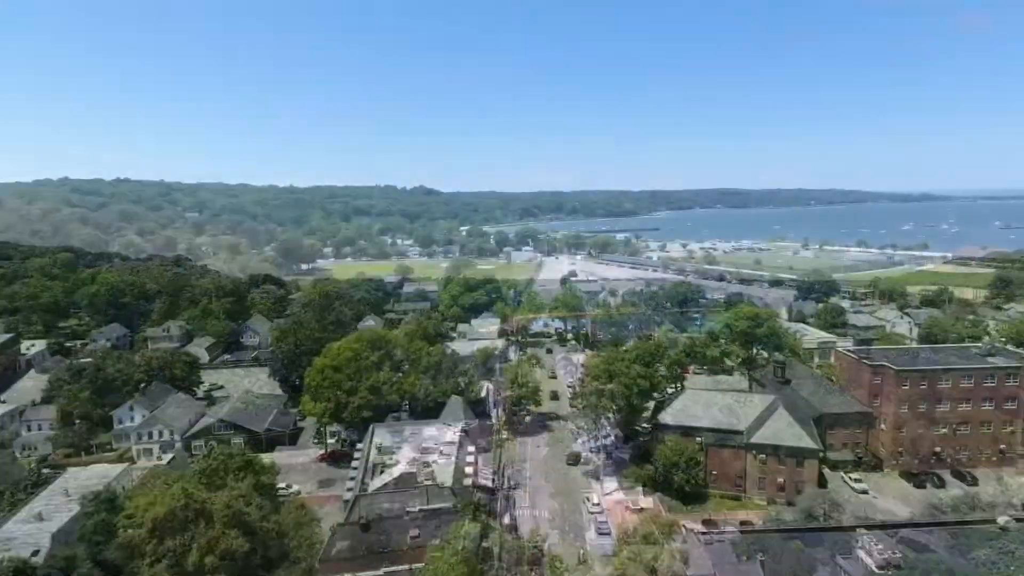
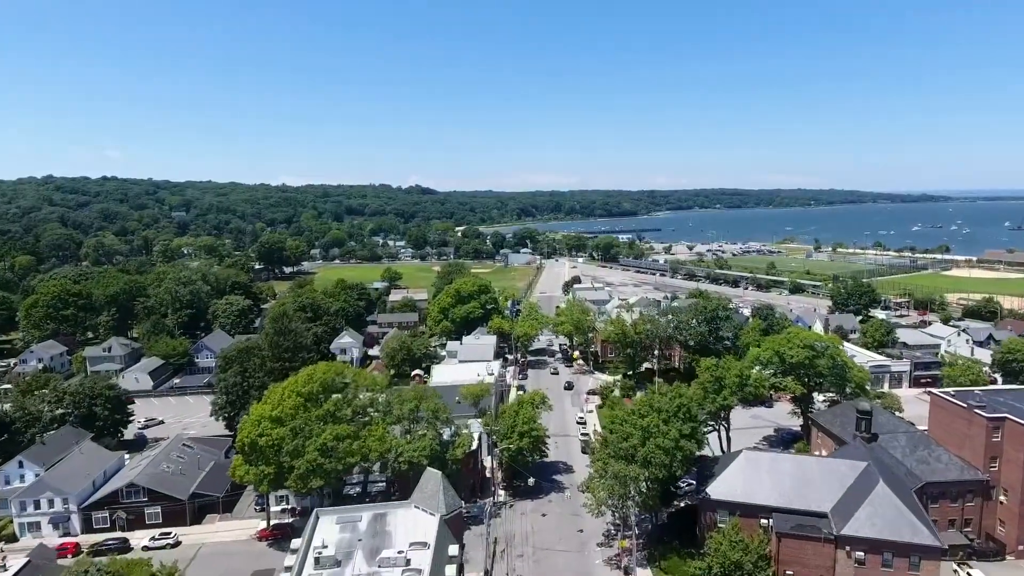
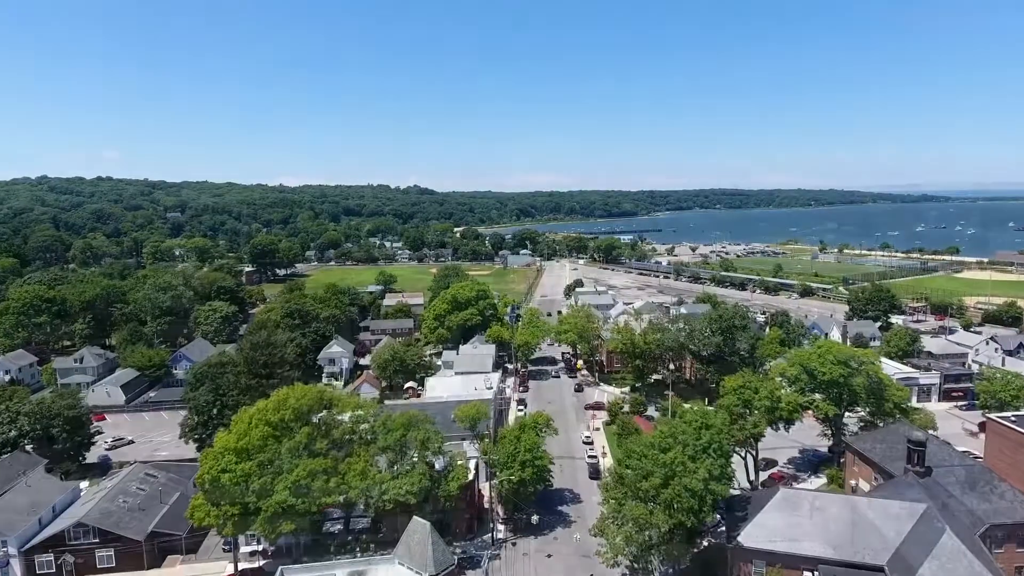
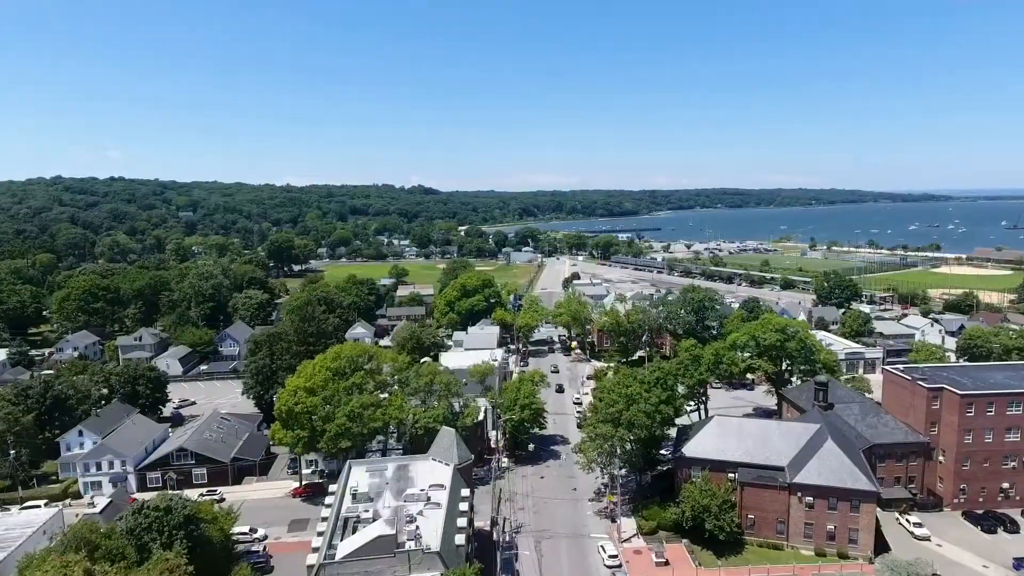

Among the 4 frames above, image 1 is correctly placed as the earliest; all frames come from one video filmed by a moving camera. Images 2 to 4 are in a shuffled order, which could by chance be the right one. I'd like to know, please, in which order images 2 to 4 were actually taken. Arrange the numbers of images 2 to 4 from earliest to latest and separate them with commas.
4, 2, 3
